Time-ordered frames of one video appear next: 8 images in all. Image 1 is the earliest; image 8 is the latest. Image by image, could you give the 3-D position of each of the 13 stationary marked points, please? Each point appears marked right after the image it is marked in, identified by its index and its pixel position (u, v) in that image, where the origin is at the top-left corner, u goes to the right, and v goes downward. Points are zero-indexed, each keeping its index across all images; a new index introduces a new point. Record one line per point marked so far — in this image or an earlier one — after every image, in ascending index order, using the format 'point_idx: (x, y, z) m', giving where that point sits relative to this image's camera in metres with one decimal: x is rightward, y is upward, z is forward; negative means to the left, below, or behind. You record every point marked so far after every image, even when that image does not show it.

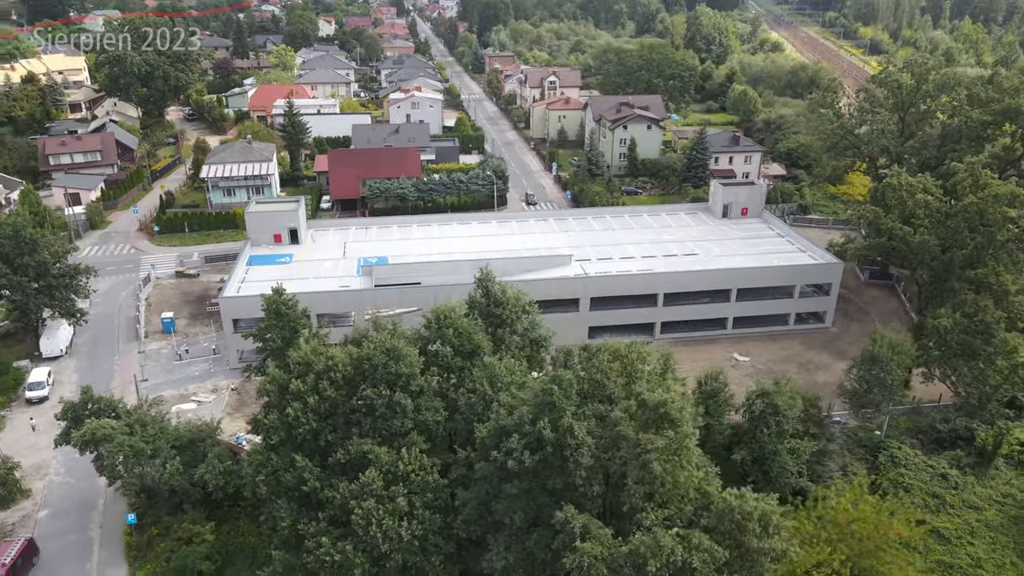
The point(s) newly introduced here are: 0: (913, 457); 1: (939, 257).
0: (+9.5, -4.0, +17.6) m
1: (+11.1, +0.8, +19.5) m
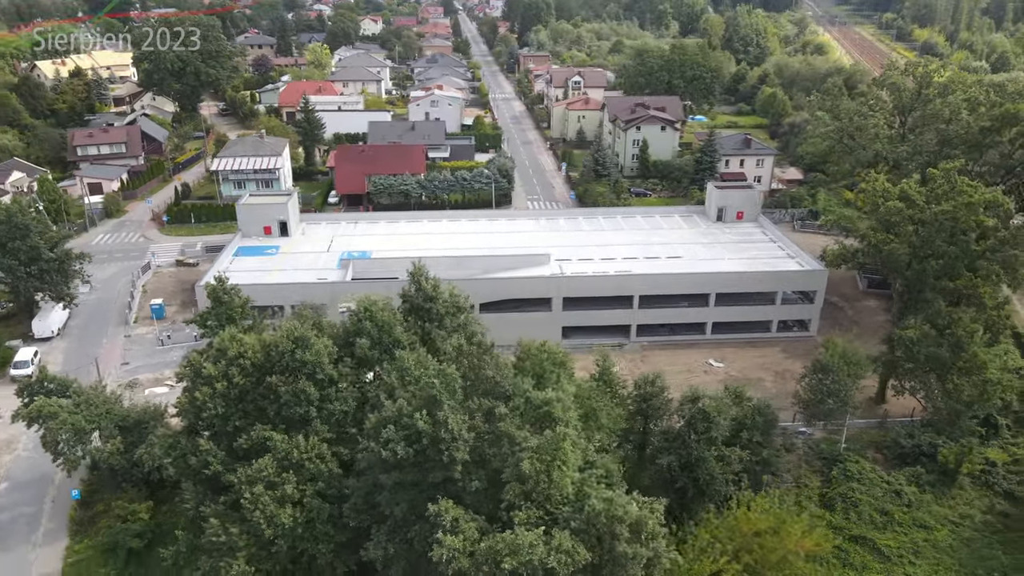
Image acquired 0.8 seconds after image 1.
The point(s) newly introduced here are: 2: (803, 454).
0: (+8.2, -4.2, +17.0) m
1: (+10.1, +0.5, +18.9) m
2: (+7.2, -4.1, +18.2) m
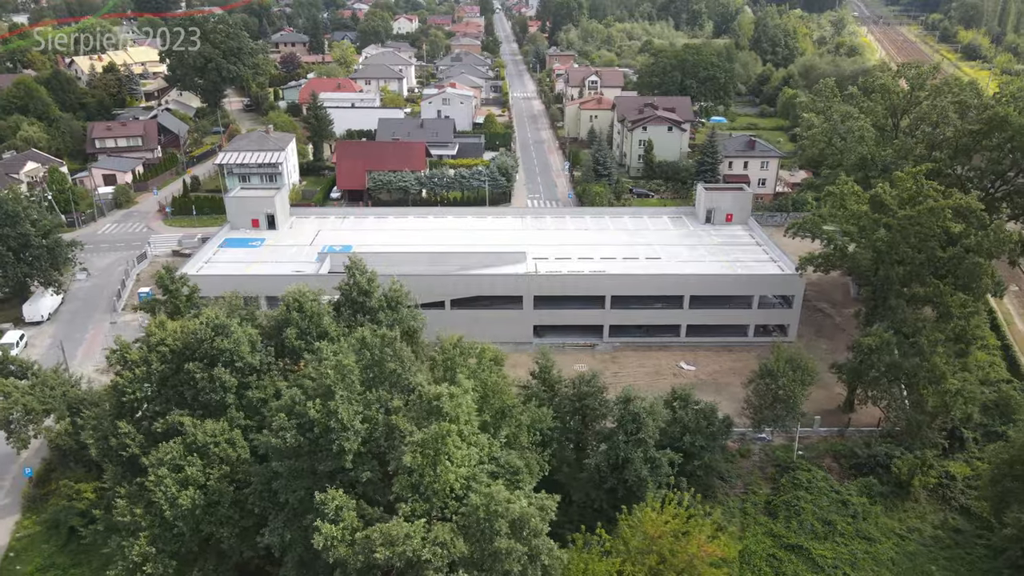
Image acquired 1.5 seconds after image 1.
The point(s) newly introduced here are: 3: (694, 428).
0: (+6.9, -4.3, +16.7) m
1: (+9.0, +0.4, +18.4) m
2: (+5.9, -4.2, +17.8) m
3: (+4.0, -3.0, +16.1) m
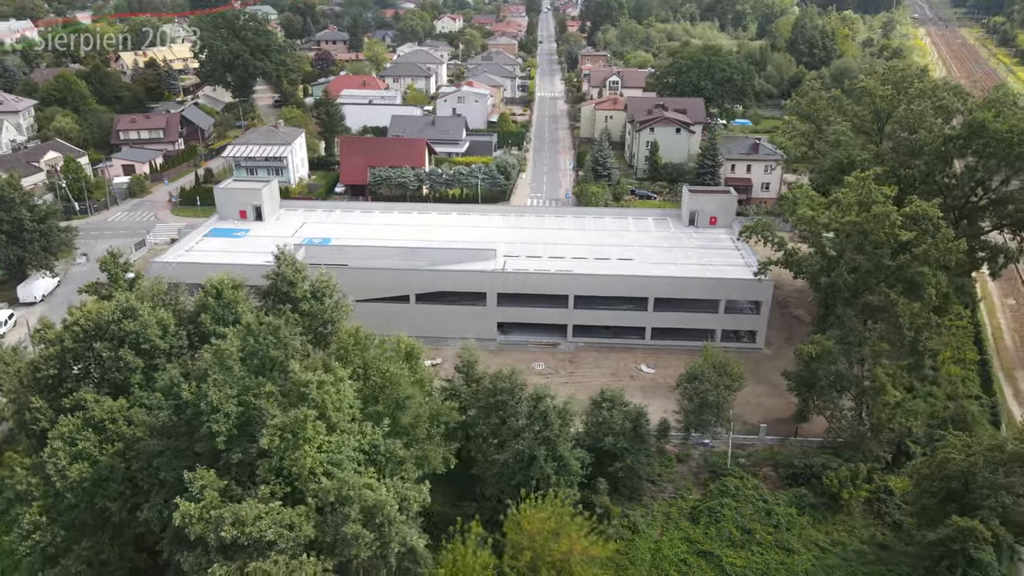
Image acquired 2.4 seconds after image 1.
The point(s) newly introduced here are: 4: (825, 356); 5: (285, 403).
0: (+5.3, -4.4, +16.4) m
1: (+7.6, +0.2, +17.9) m
2: (+4.4, -4.2, +17.6) m
3: (+2.3, -3.0, +16.0) m
4: (+7.2, -1.5, +17.1) m
5: (-3.4, -1.7, +11.1) m
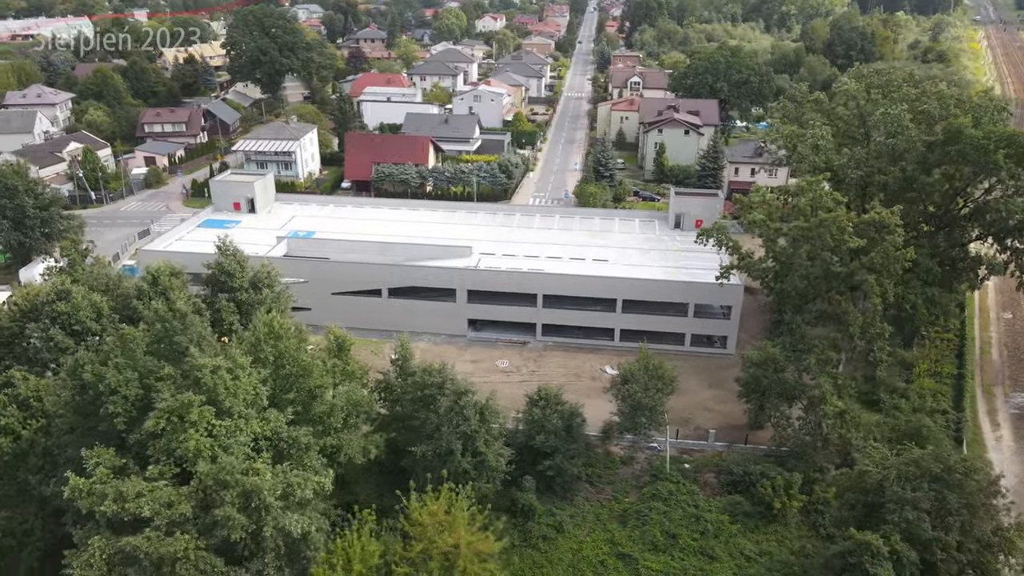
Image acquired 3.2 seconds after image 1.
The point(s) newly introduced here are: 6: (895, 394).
0: (+3.8, -4.5, +16.2) m
1: (+6.4, +0.1, +17.6) m
2: (+3.0, -4.3, +17.5) m
3: (+0.8, -3.0, +16.0) m
4: (+5.8, -1.7, +16.8) m
5: (-5.1, -1.5, +11.5) m
6: (+10.3, -2.8, +19.9) m
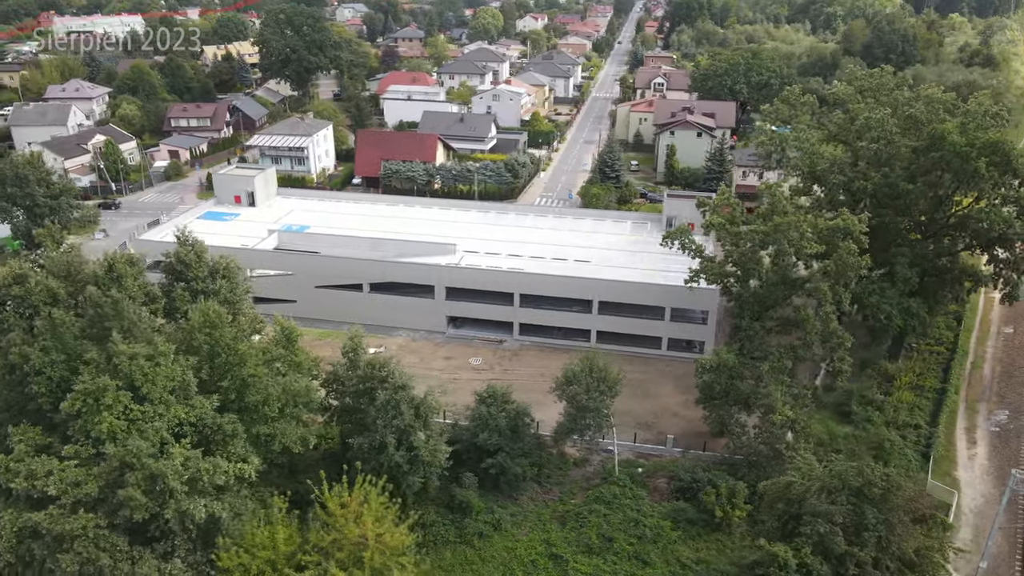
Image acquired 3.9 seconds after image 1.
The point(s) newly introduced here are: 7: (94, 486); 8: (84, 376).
0: (+2.5, -4.5, +16.1) m
1: (+5.3, -0.1, +17.3) m
2: (+1.8, -4.3, +17.4) m
3: (-0.4, -3.0, +16.1) m
4: (+4.7, -1.8, +16.5) m
5: (-6.5, -1.3, +11.9) m
6: (+9.3, -3.1, +19.4) m
7: (-6.1, -2.9, +10.9) m
8: (-6.7, -1.4, +11.6) m
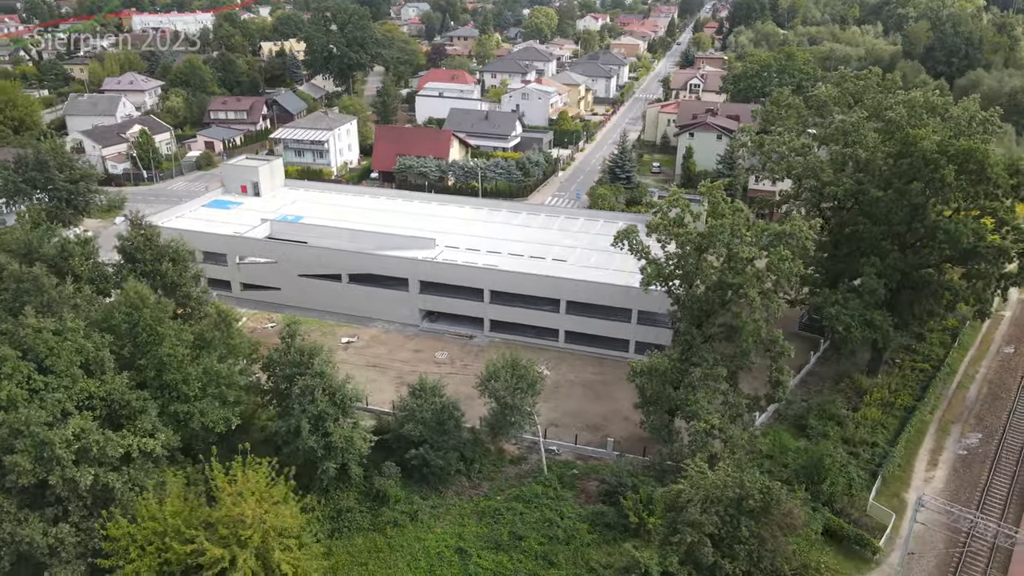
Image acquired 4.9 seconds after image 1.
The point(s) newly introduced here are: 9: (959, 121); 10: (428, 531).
0: (+0.9, -4.5, +15.9) m
1: (+3.9, -0.2, +16.9) m
2: (+0.3, -4.2, +17.3) m
3: (-2.0, -2.8, +16.2) m
4: (+3.1, -1.8, +16.2) m
5: (-8.4, -0.9, +12.6) m
6: (+7.9, -3.3, +18.6) m
7: (-8.2, -2.5, +11.6) m
8: (-8.6, -1.0, +12.4) m
9: (+11.1, +4.2, +18.3) m
10: (-1.7, -5.0, +15.3) m
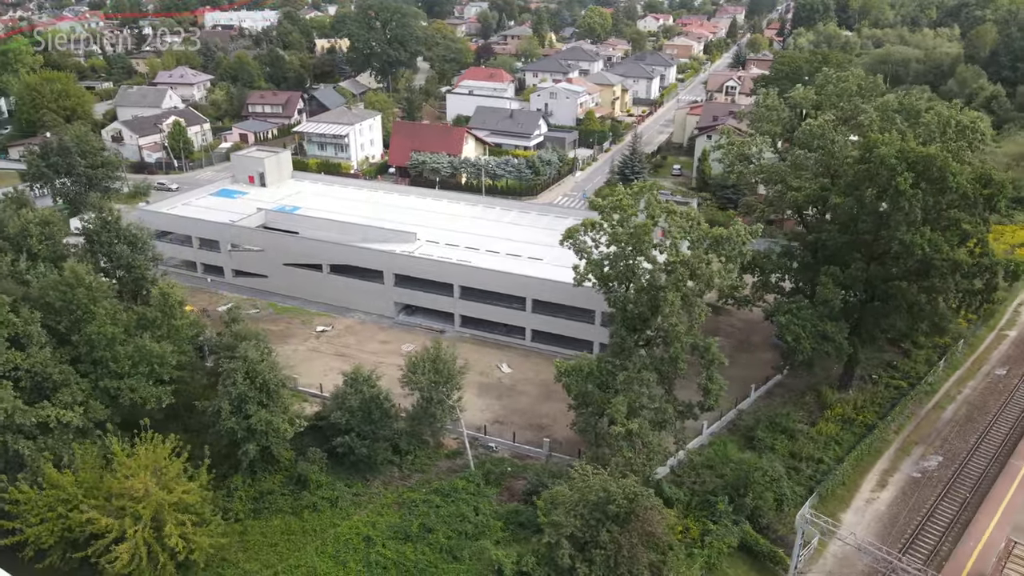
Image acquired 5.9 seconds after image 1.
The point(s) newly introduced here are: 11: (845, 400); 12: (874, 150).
0: (-0.9, -4.4, +16.0) m
1: (+2.4, -0.2, +16.6) m
2: (-1.3, -4.1, +17.4) m
3: (-3.6, -2.6, +16.5) m
4: (+1.5, -1.8, +16.0) m
5: (-10.2, -0.4, +13.5) m
6: (+6.5, -3.5, +18.0) m
7: (-10.1, -2.0, +12.5) m
8: (-10.4, -0.5, +13.3) m
9: (+9.9, +3.8, +17.4) m
10: (-3.5, -4.8, +15.5) m
11: (+8.6, -2.9, +19.2) m
12: (+8.1, +3.1, +16.6) m
